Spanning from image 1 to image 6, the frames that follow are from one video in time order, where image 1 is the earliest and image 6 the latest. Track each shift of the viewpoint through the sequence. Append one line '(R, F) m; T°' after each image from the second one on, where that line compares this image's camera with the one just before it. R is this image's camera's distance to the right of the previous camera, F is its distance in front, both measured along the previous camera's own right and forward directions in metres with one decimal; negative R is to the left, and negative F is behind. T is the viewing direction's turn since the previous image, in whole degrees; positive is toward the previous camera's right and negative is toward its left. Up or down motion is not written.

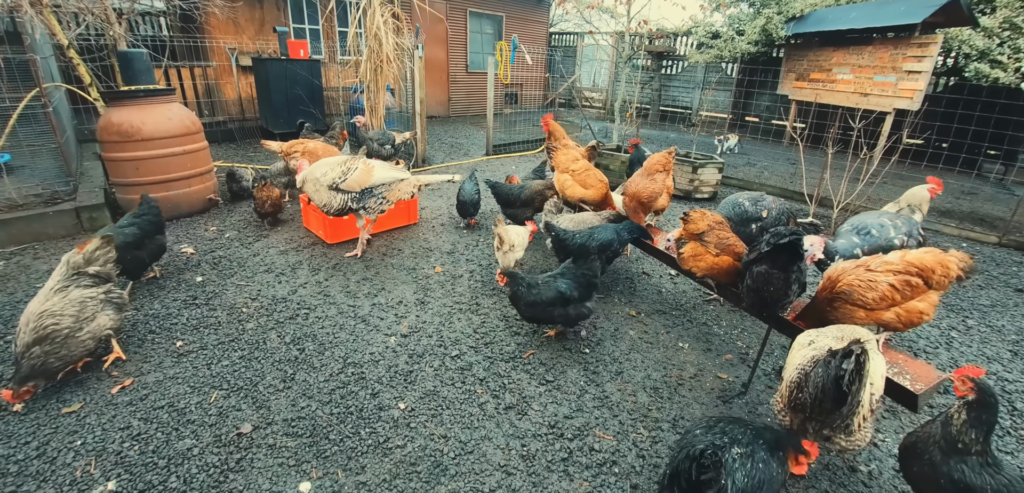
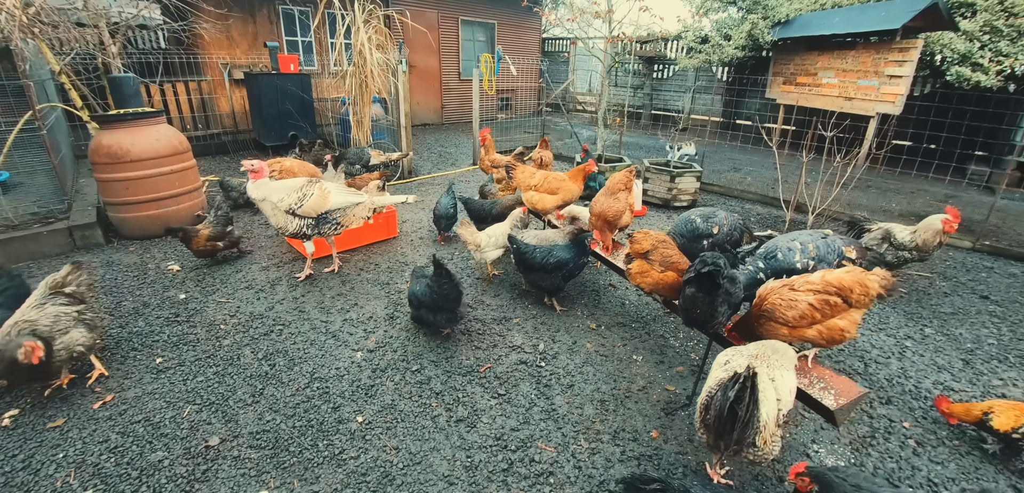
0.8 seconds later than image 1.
(+0.4, -0.2) m; -1°
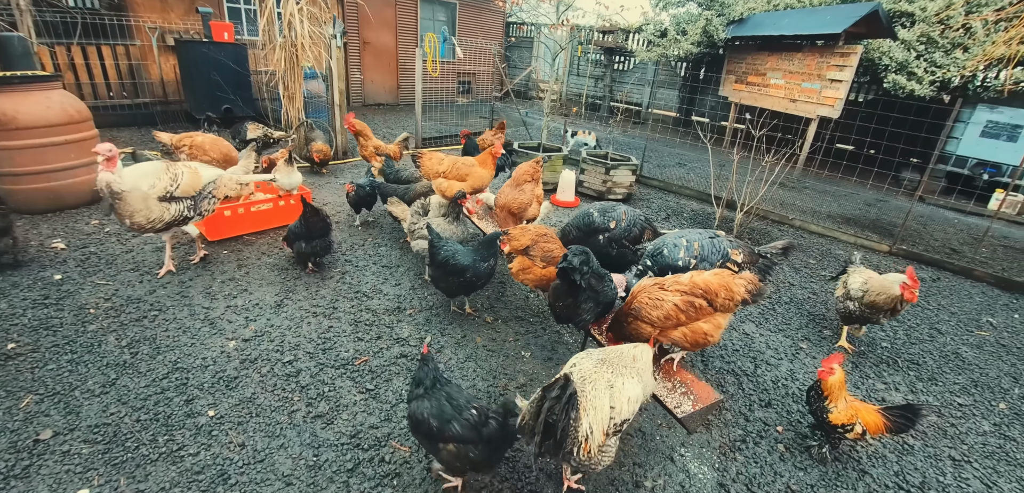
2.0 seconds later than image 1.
(+0.7, +0.1) m; +3°
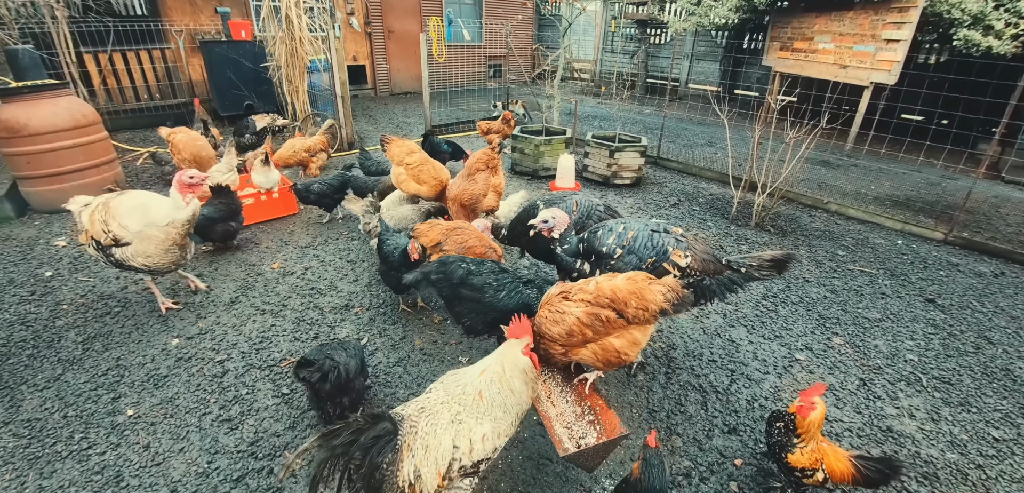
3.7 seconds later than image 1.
(+0.8, +0.3) m; -7°
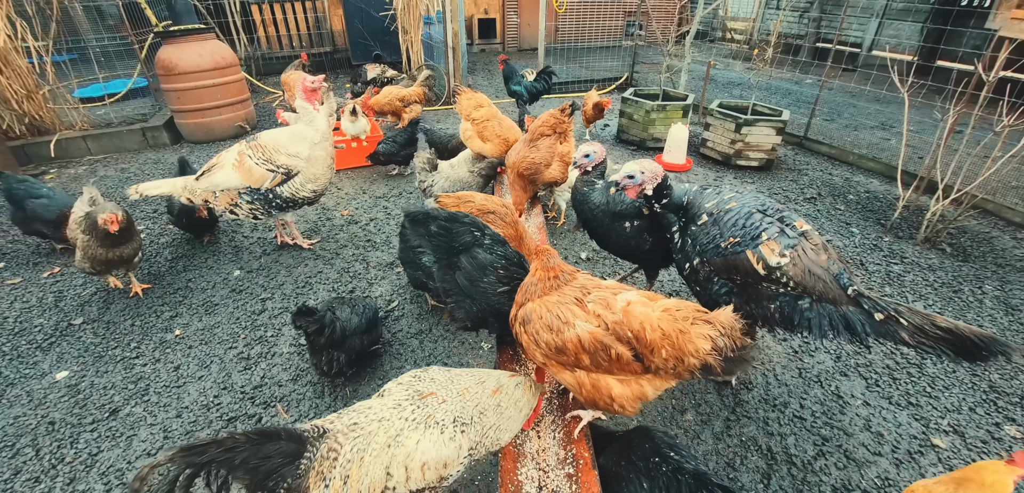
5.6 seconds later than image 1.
(+0.4, +0.5) m; -15°
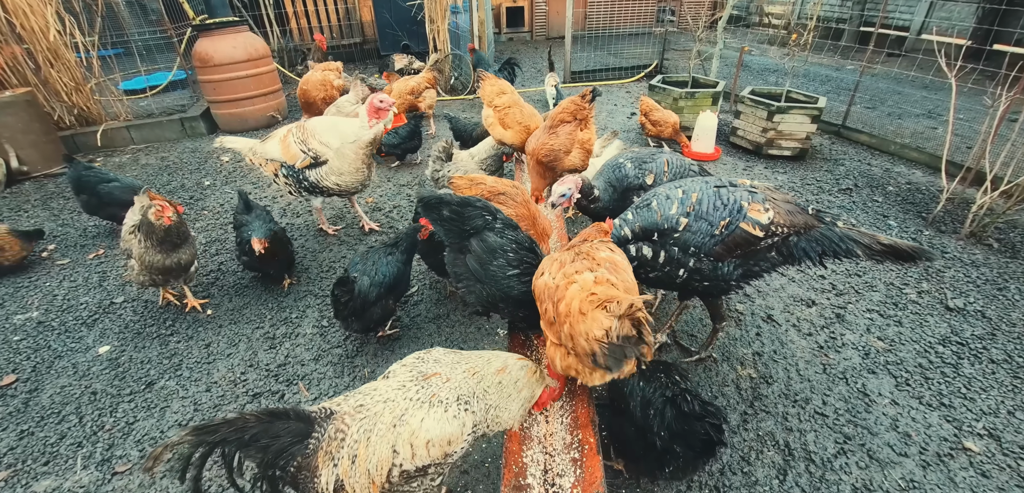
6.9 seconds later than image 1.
(+0.1, 0.0) m; -3°
